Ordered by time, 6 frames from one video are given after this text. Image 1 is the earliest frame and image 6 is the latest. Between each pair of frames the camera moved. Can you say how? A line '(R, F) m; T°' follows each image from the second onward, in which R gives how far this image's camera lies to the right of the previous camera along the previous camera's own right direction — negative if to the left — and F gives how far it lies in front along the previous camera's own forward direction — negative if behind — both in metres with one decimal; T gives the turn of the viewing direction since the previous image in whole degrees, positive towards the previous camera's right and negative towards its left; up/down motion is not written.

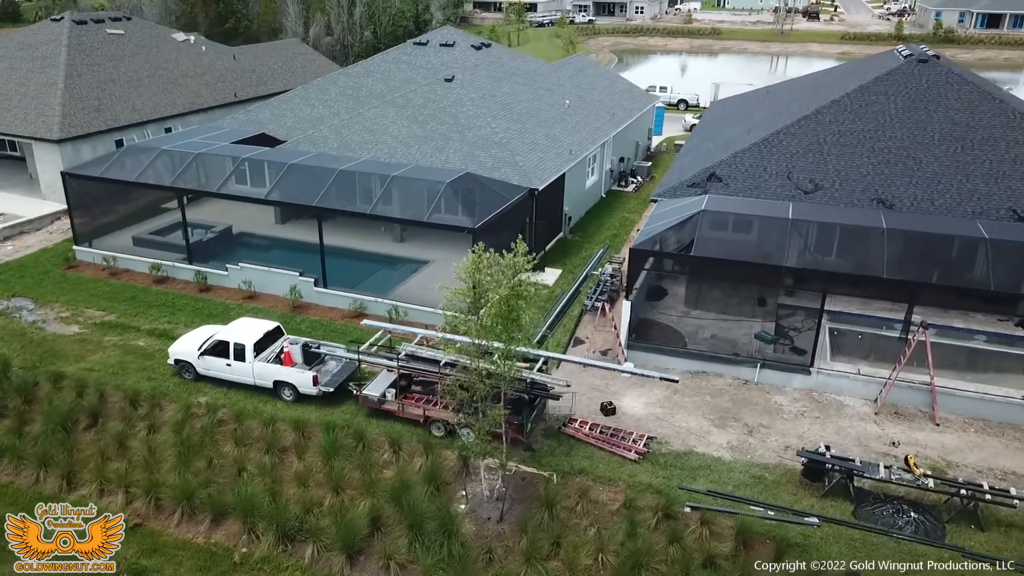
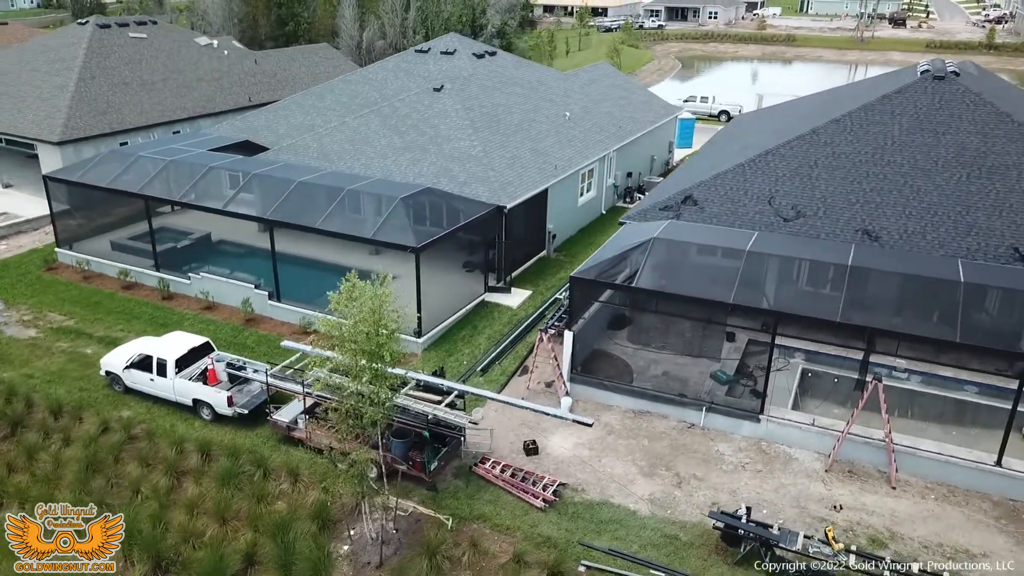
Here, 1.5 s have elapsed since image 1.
(+2.8, +1.0) m; -6°
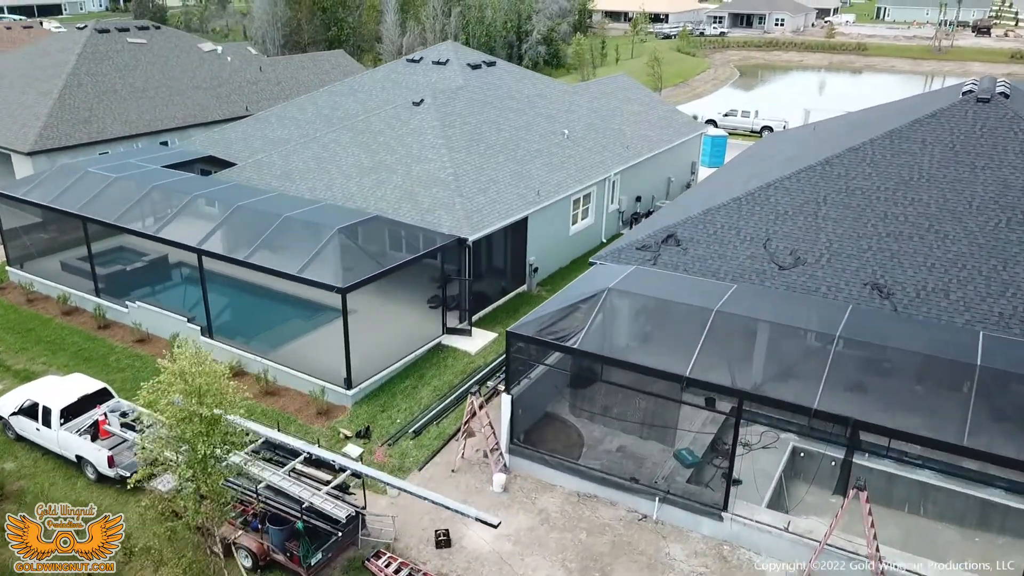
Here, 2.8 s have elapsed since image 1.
(+2.2, +2.4) m; -5°
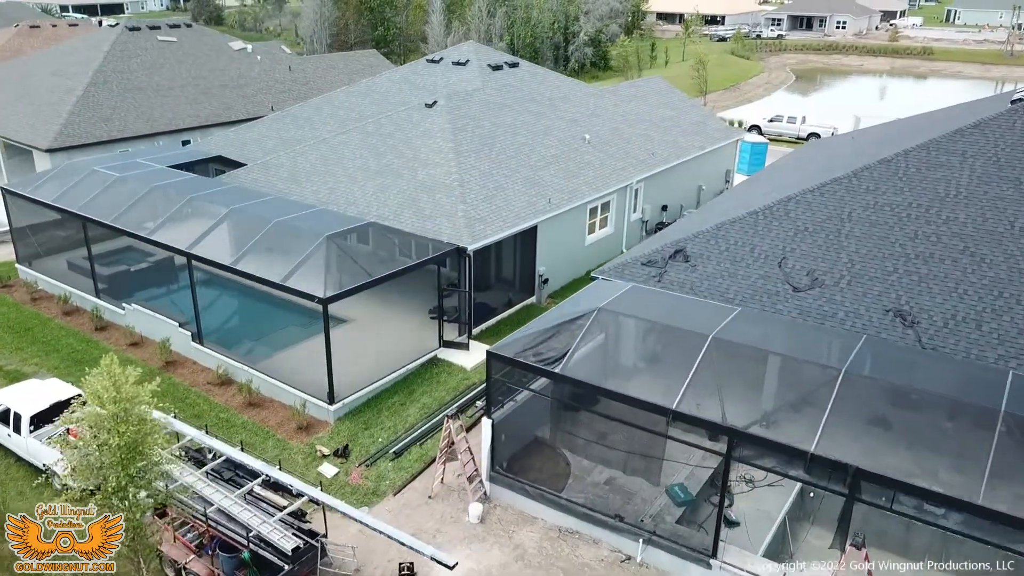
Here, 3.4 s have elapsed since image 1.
(+1.1, +0.9) m; -4°
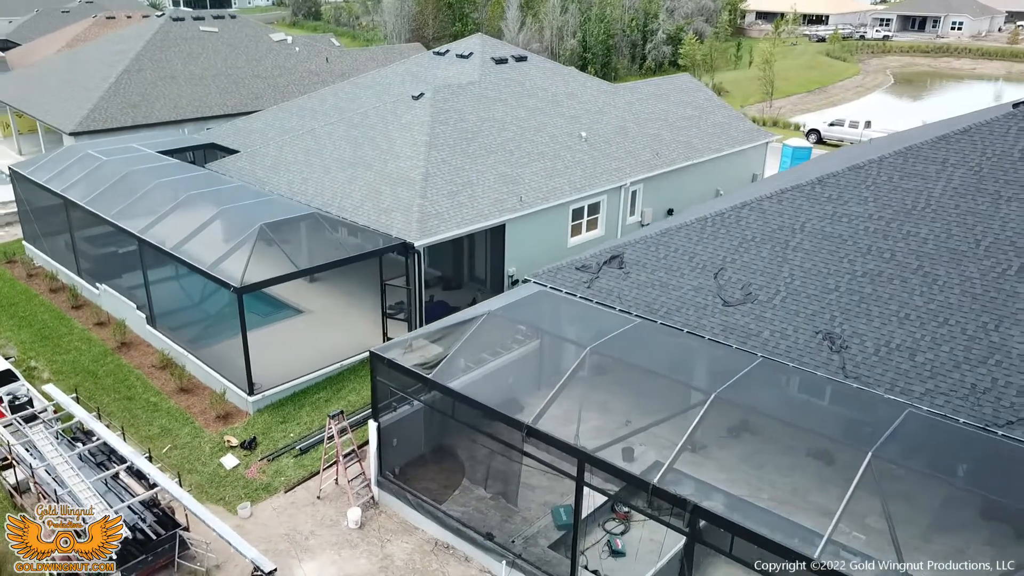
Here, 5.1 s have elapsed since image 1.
(+3.1, +0.9) m; -7°
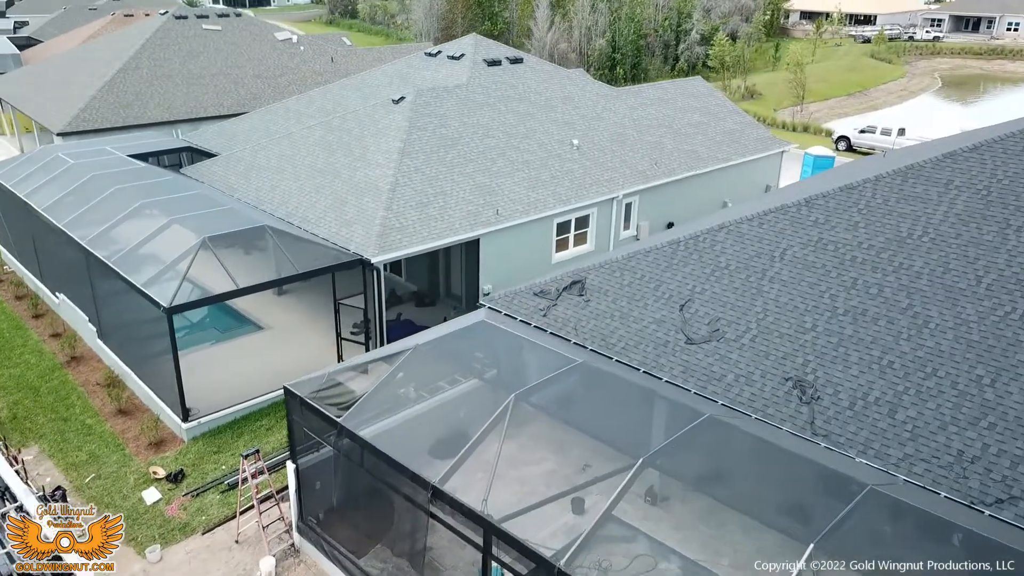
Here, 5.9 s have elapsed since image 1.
(+1.4, +1.3) m; -3°
